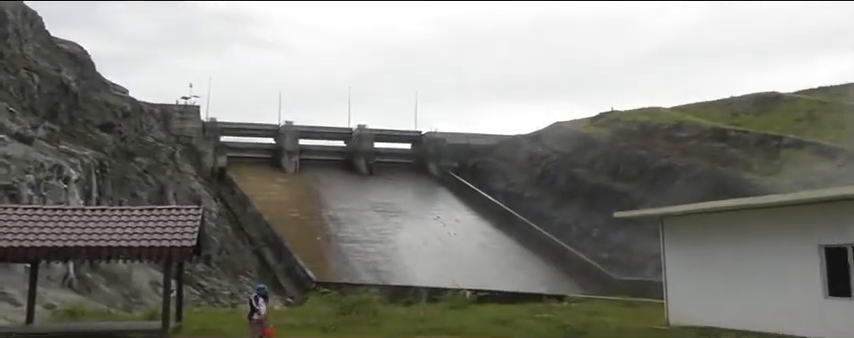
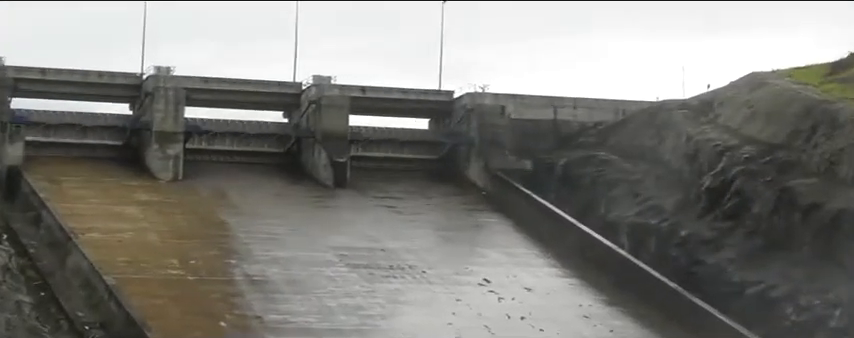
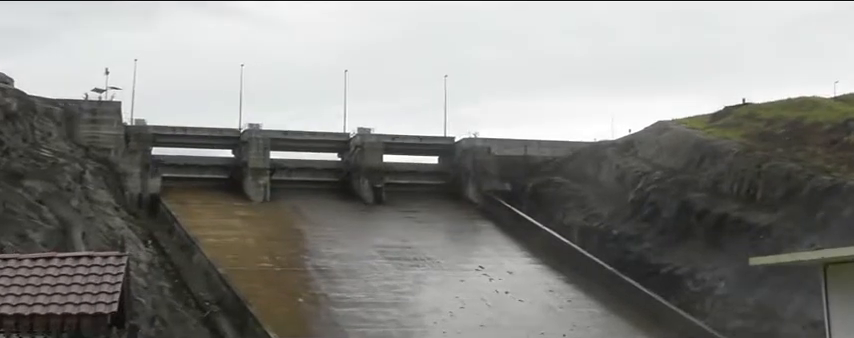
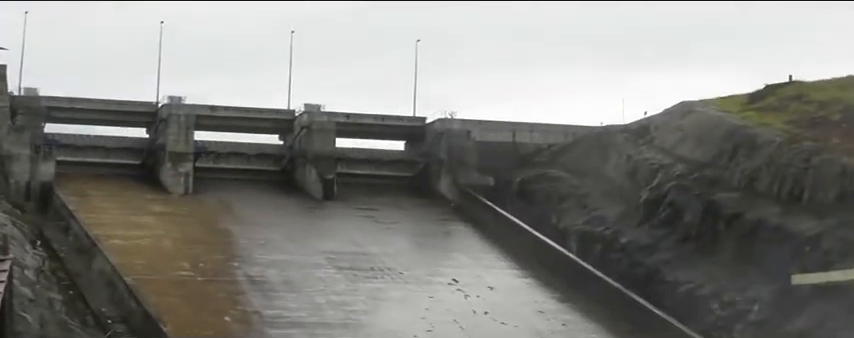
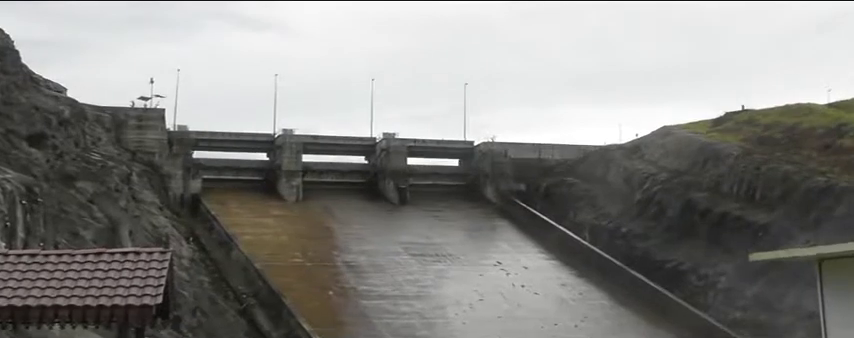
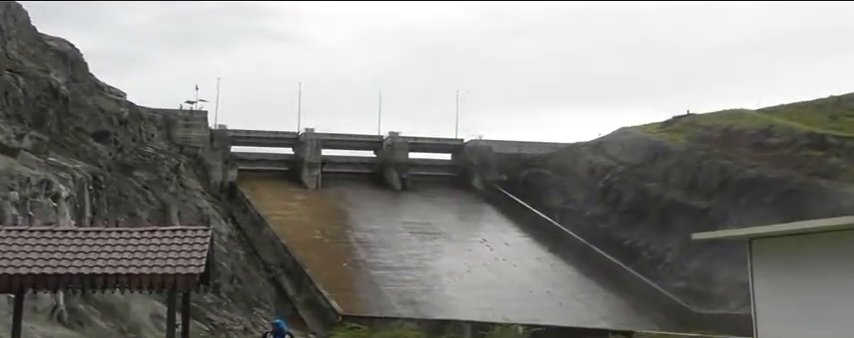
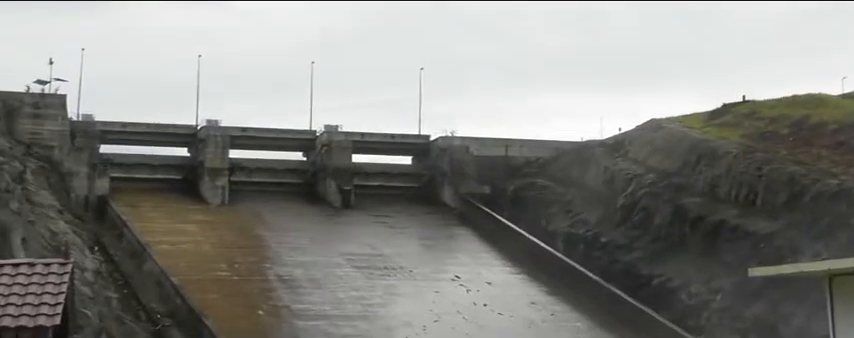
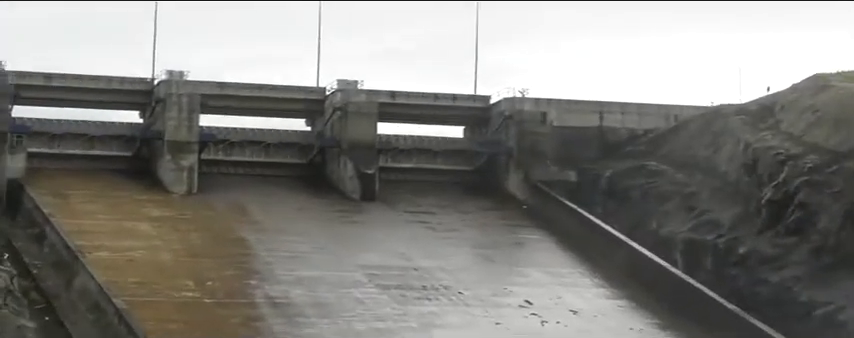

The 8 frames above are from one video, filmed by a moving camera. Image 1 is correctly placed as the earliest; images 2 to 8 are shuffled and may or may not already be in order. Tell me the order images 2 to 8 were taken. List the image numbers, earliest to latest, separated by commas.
6, 5, 3, 7, 4, 2, 8
